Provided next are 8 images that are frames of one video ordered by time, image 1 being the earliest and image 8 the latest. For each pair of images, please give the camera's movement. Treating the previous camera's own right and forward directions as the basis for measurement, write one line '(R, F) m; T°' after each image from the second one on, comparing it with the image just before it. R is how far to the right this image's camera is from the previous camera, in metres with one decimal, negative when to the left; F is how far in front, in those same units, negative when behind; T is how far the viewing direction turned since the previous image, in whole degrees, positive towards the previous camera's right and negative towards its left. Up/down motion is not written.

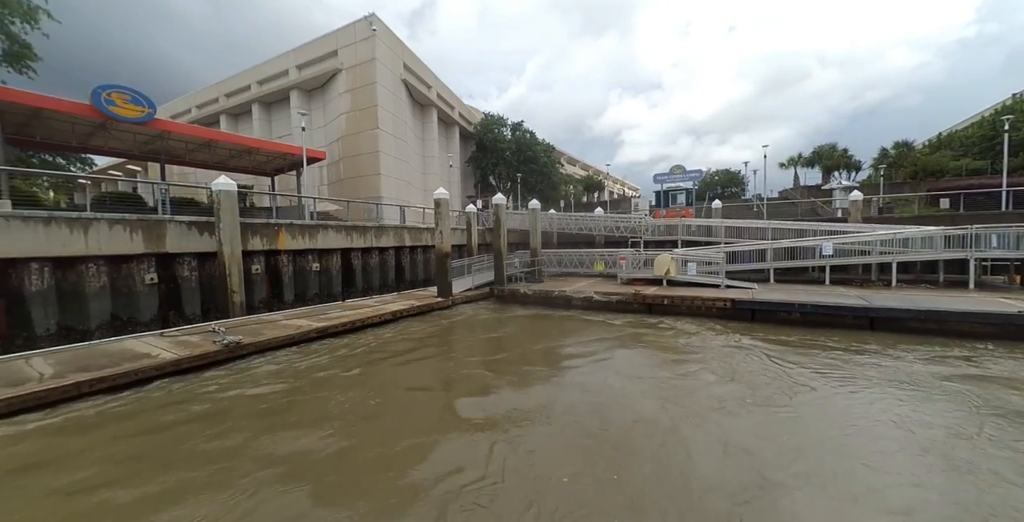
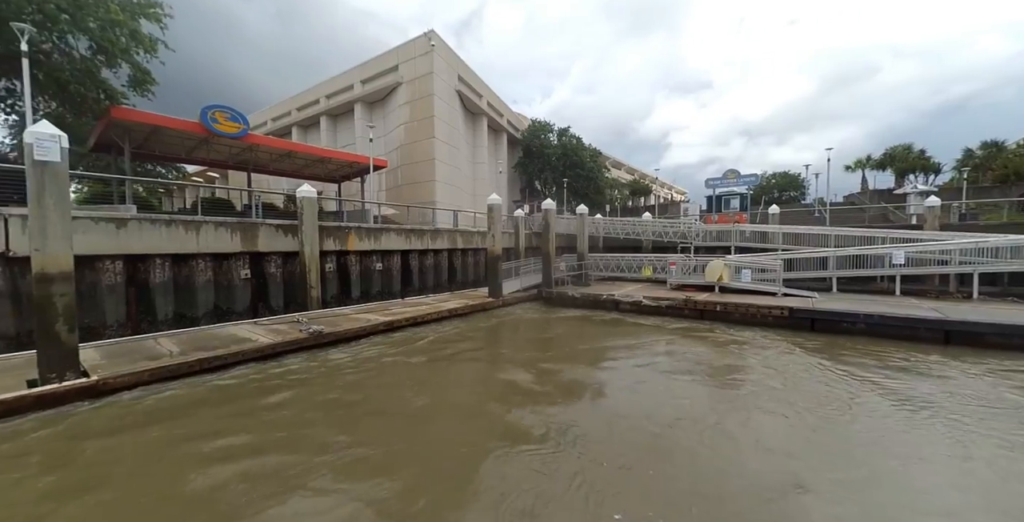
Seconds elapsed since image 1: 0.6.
(-0.3, -0.5) m; -6°
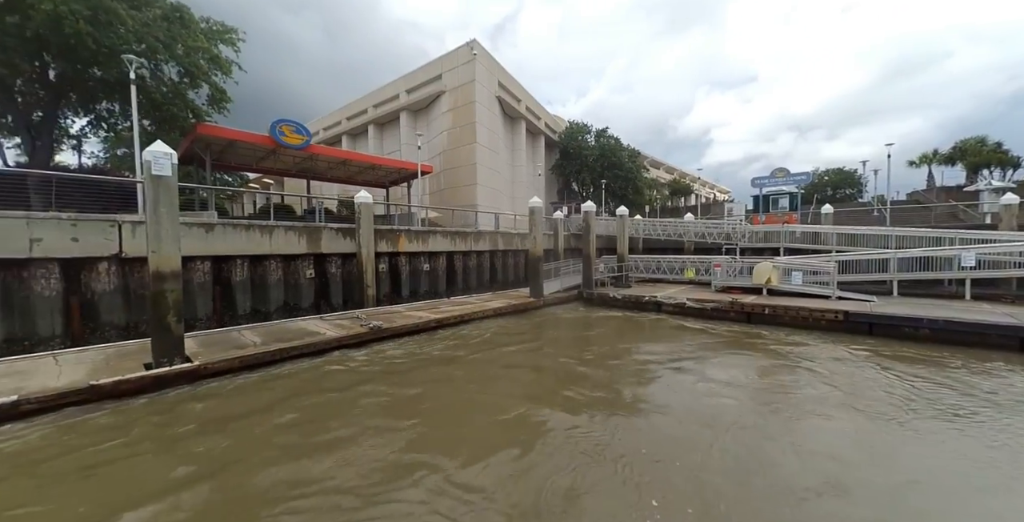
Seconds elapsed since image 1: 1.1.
(-0.3, -0.4) m; -5°
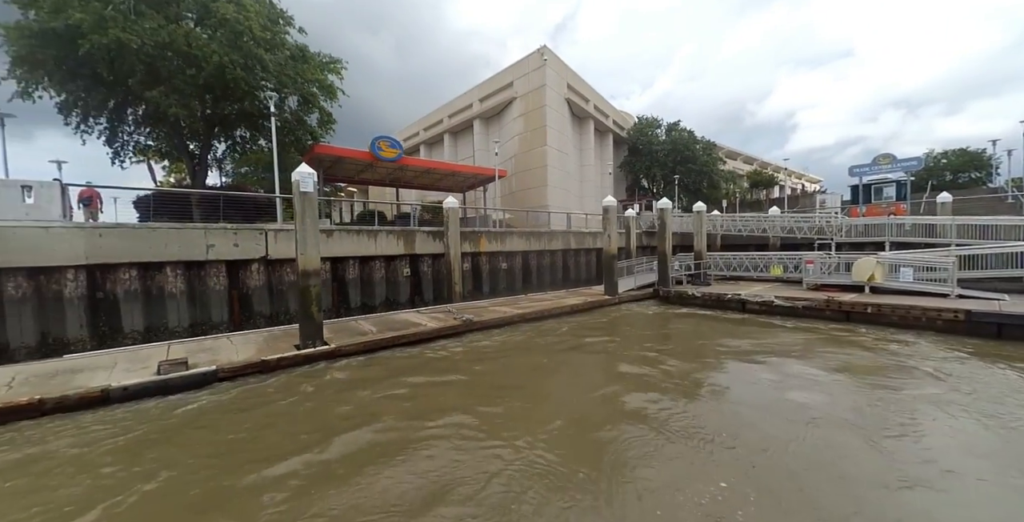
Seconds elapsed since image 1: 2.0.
(-0.5, -0.7) m; -9°
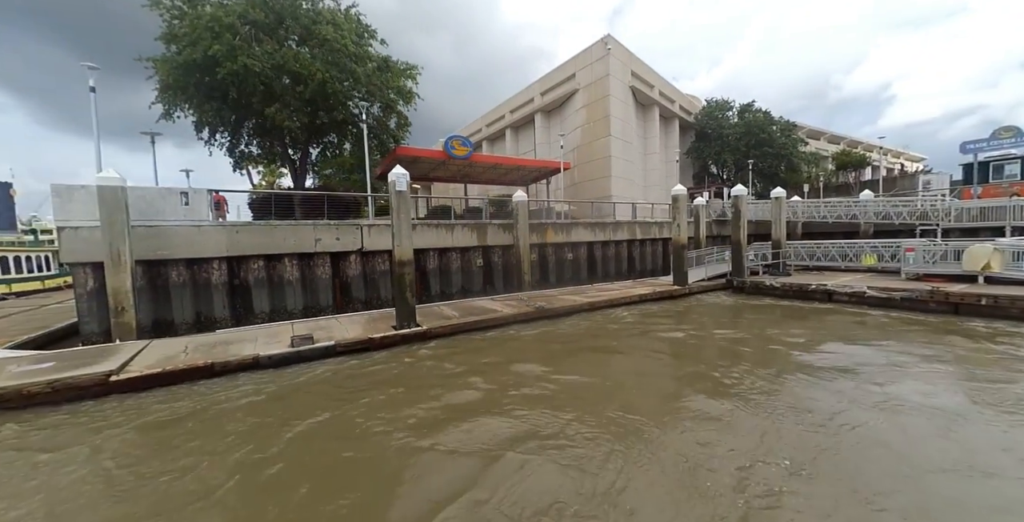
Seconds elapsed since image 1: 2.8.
(-0.4, -0.5) m; -8°
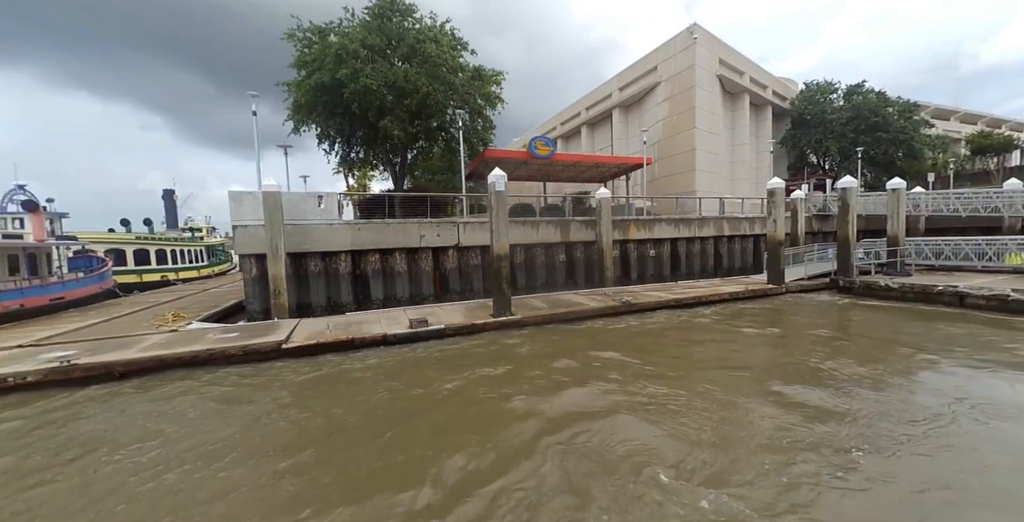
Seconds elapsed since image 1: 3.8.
(-0.6, -0.7) m; -10°
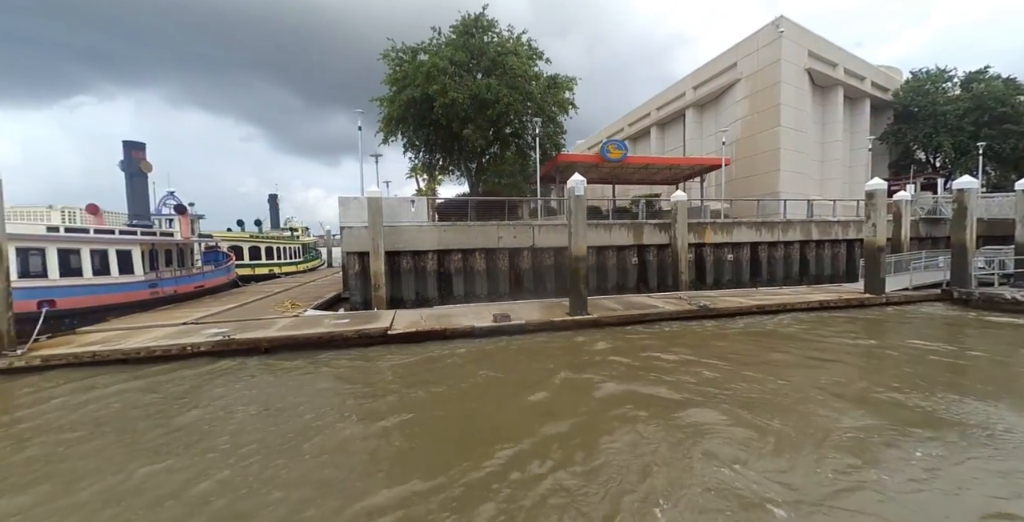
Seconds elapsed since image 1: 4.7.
(-0.6, -0.6) m; -8°
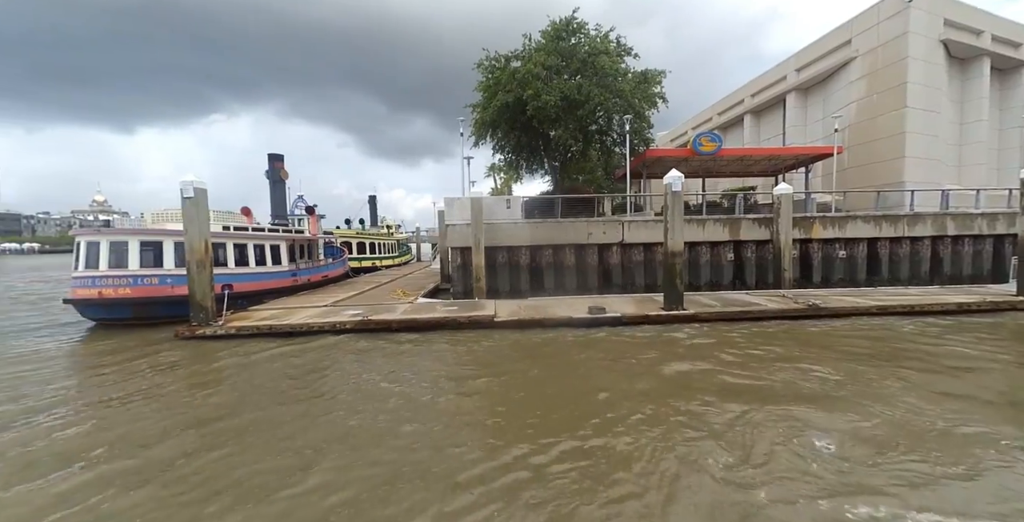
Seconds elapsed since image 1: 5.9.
(-0.7, -0.8) m; -10°
